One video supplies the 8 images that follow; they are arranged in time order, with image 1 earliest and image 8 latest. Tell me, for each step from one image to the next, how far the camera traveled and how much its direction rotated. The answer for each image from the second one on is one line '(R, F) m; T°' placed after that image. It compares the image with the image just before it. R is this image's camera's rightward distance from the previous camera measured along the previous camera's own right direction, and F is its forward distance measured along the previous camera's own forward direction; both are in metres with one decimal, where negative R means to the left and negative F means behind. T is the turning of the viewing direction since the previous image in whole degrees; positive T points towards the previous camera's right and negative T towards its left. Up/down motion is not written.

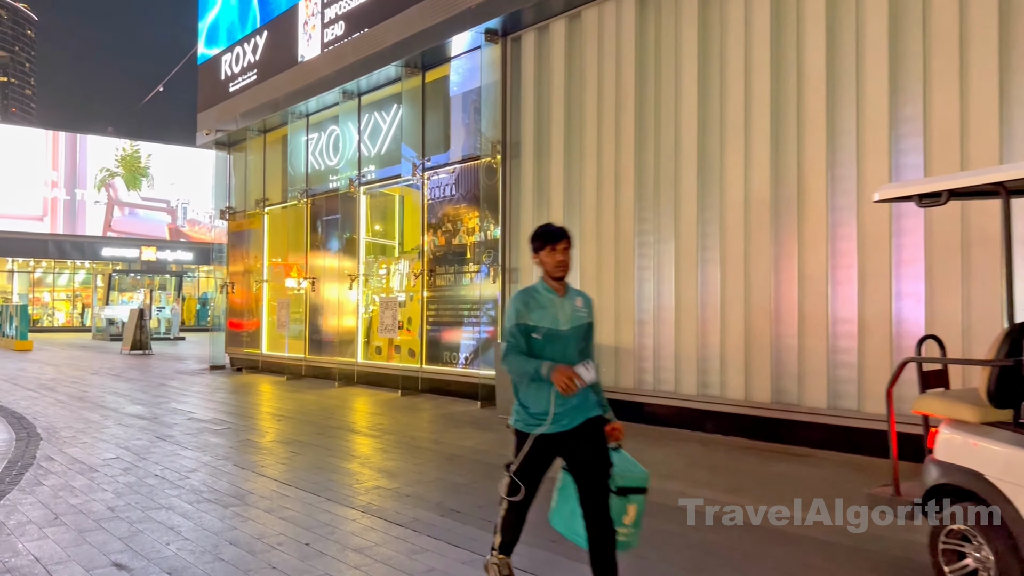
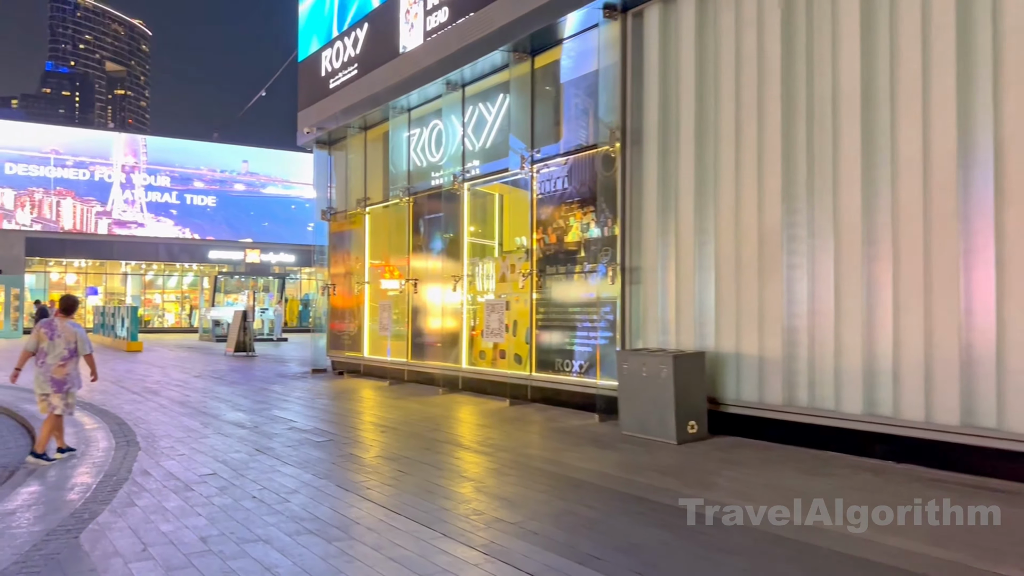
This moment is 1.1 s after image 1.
(-0.3, +0.8) m; -6°
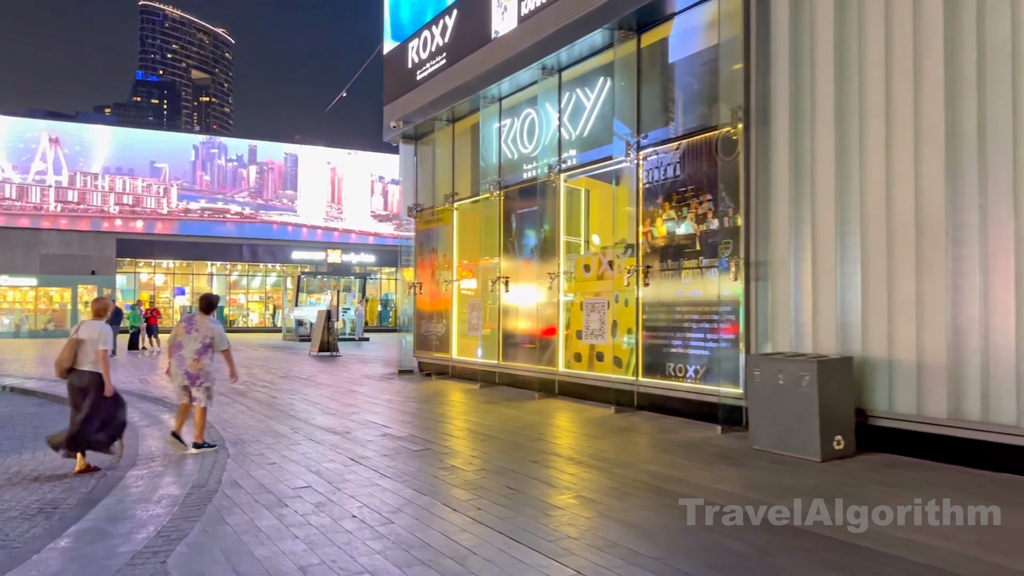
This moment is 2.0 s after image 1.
(-0.3, +0.7) m; -5°
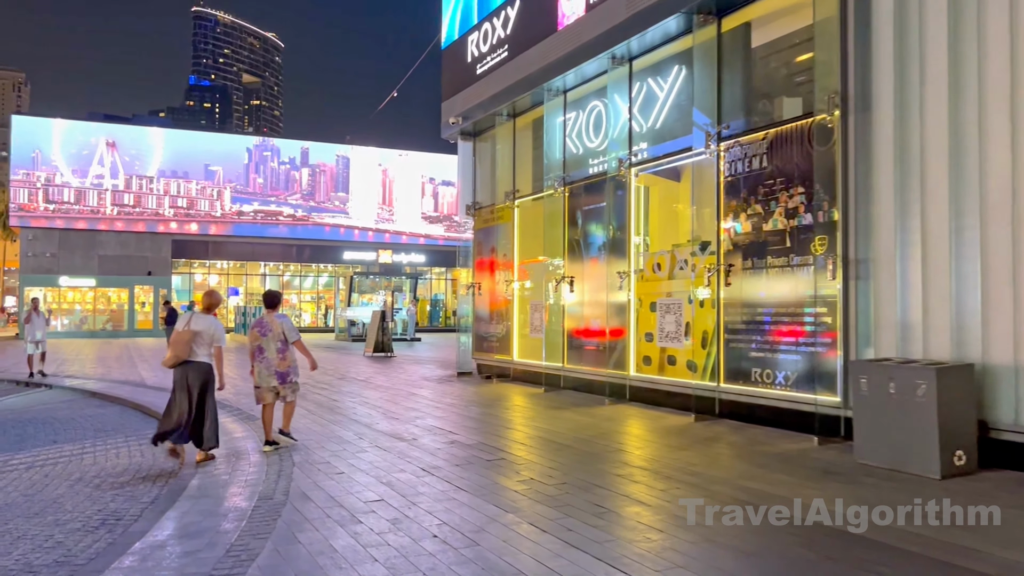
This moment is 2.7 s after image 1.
(-0.3, +0.4) m; -3°
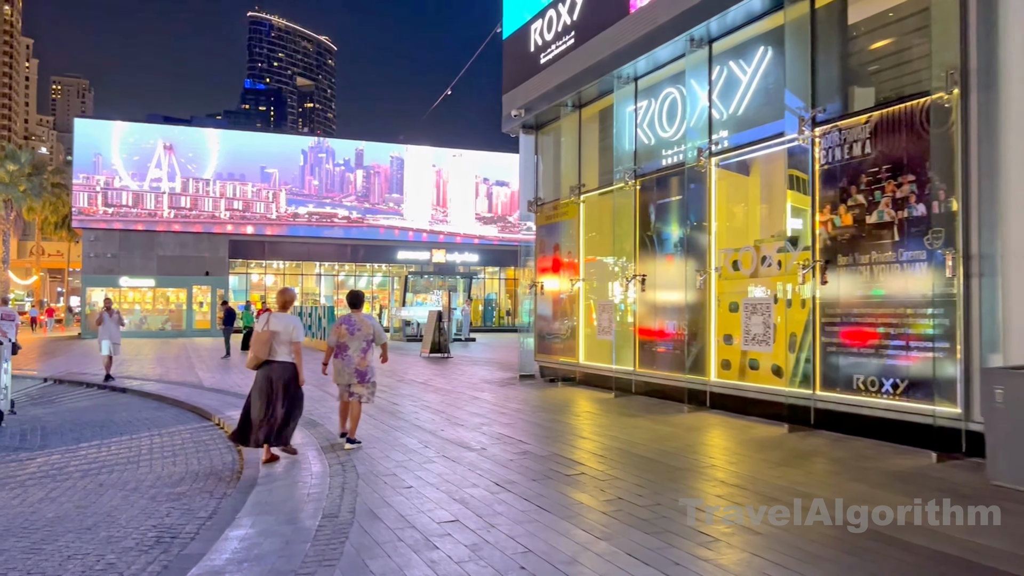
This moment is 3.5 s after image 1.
(-0.2, +0.6) m; -3°
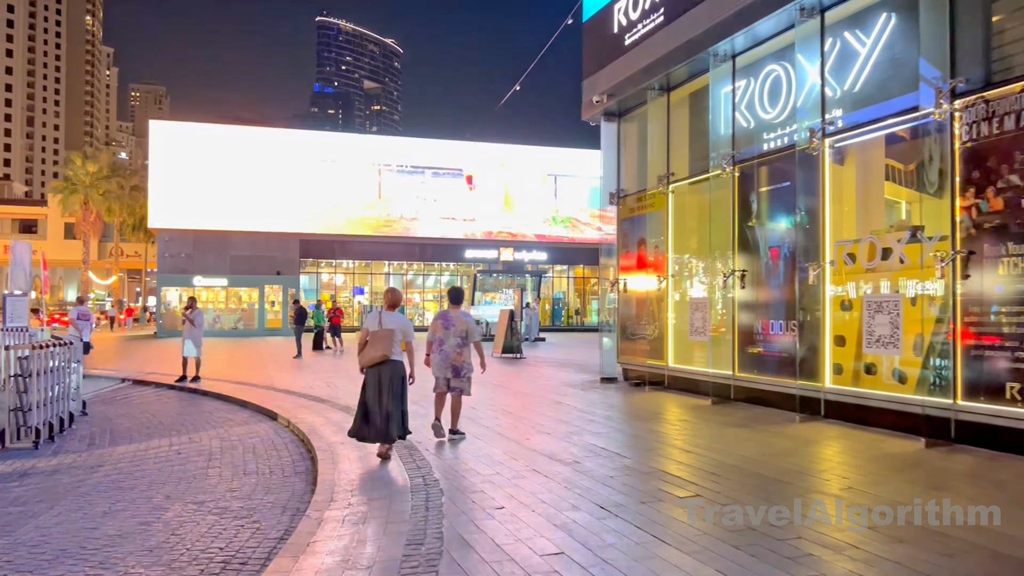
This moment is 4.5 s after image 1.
(-0.3, +0.7) m; -4°
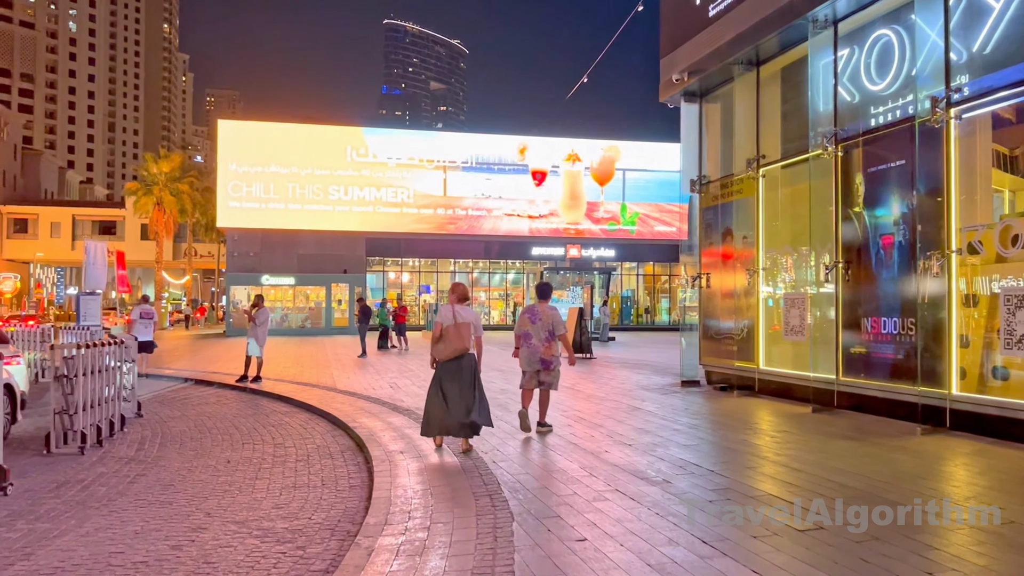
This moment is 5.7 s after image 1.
(-0.1, +0.9) m; -4°
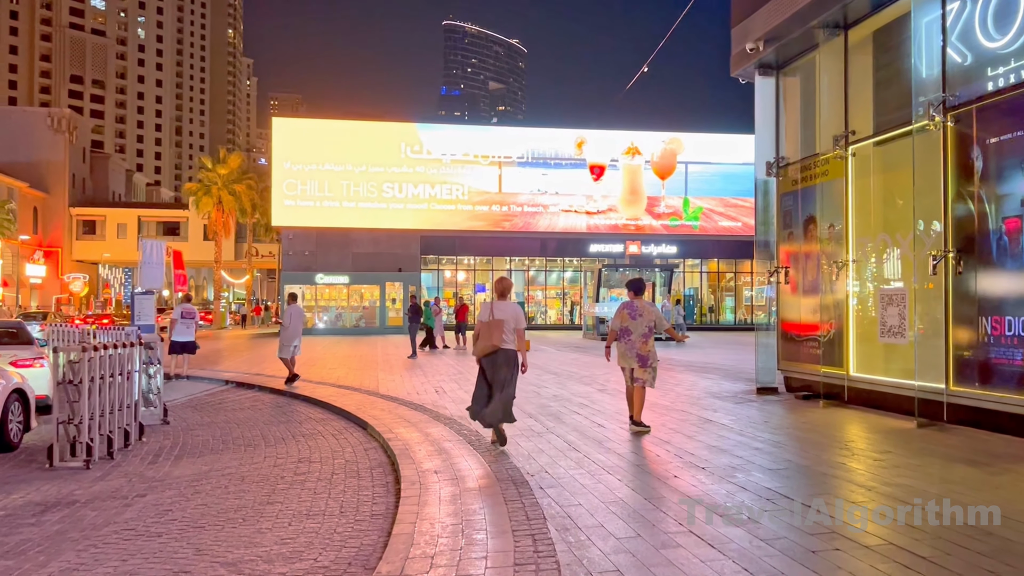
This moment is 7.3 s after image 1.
(+0.1, +1.1) m; -4°
